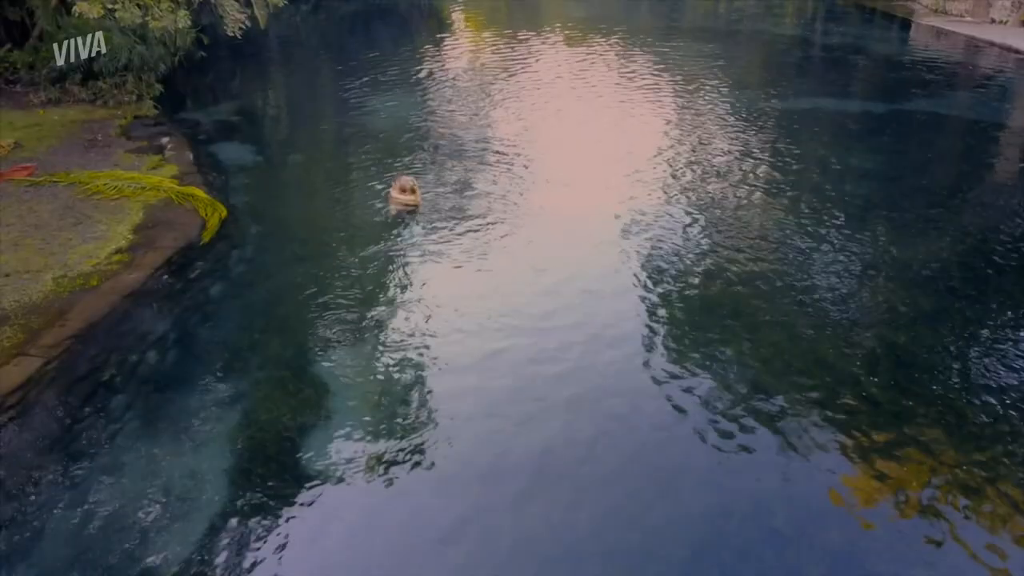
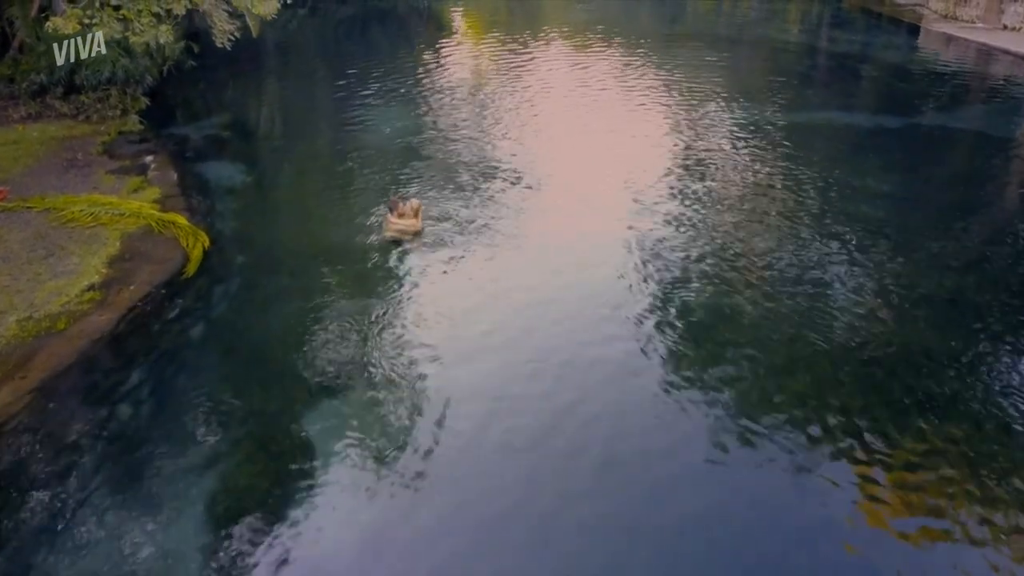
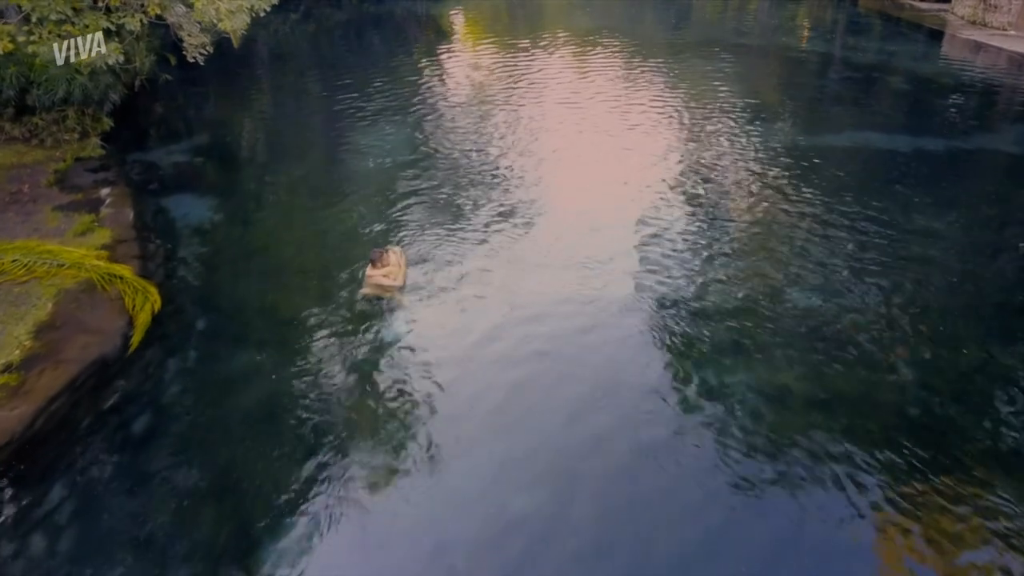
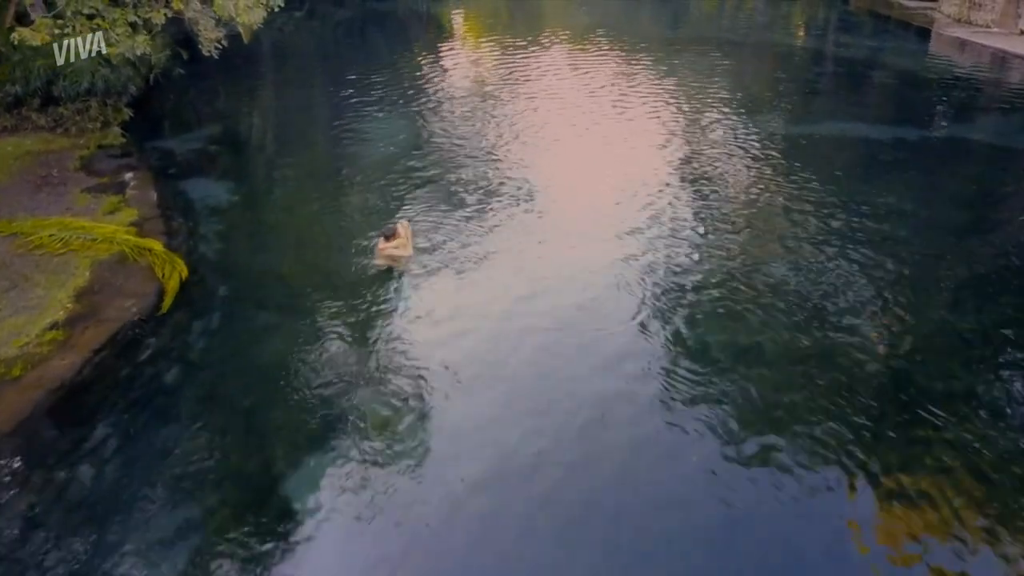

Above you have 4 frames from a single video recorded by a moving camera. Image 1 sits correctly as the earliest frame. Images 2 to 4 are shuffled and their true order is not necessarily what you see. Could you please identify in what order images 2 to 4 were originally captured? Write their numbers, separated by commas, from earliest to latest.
2, 4, 3
